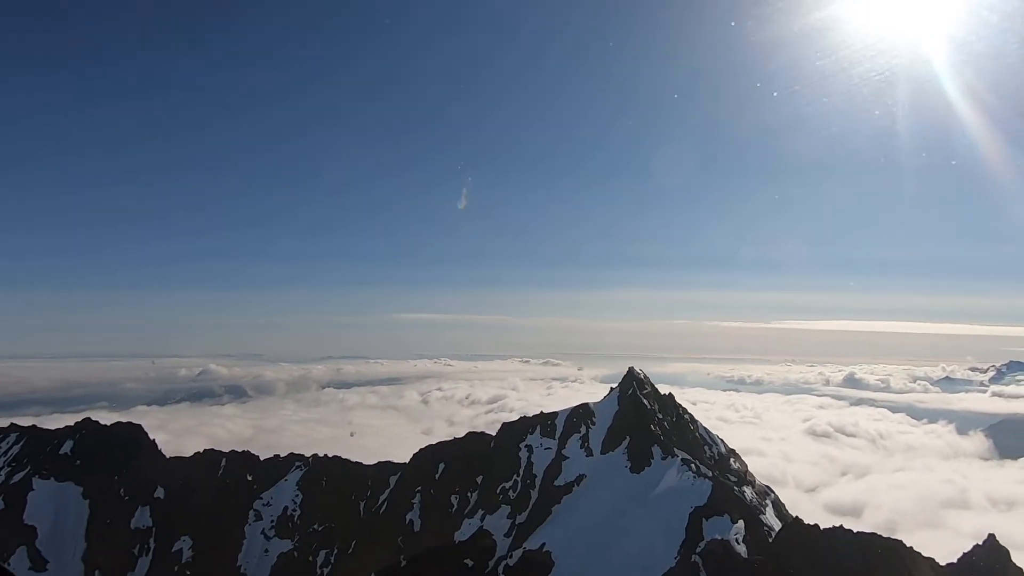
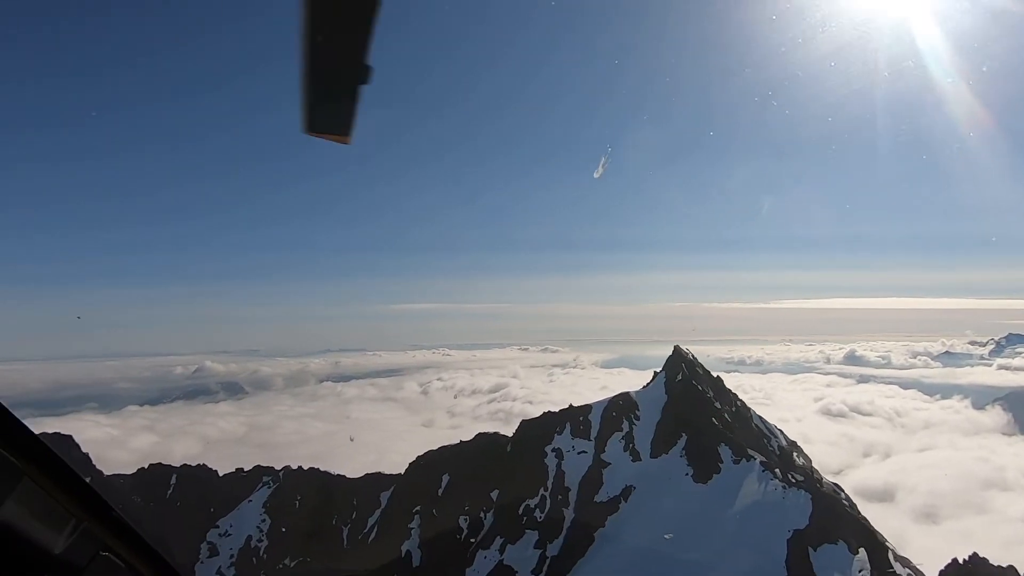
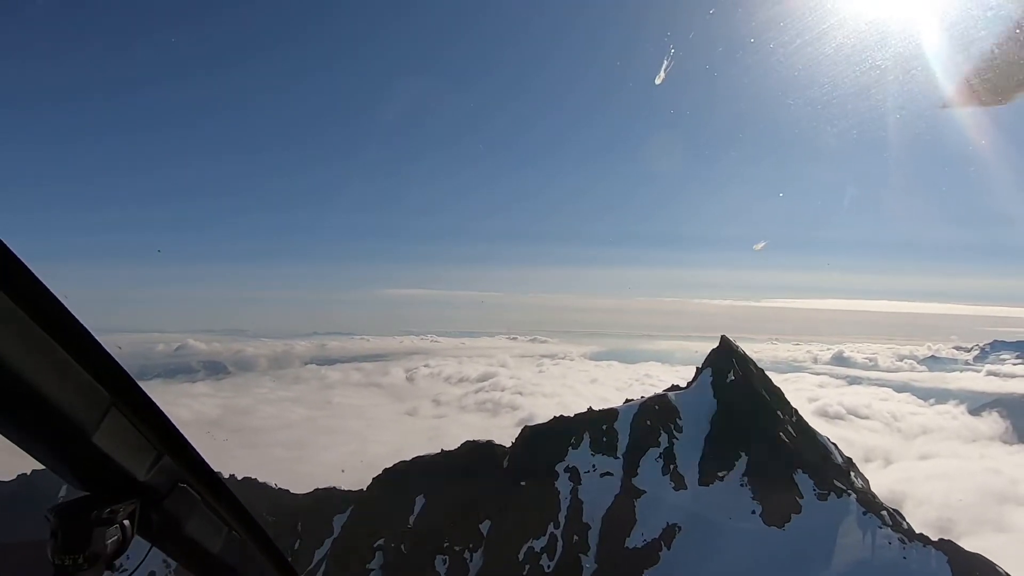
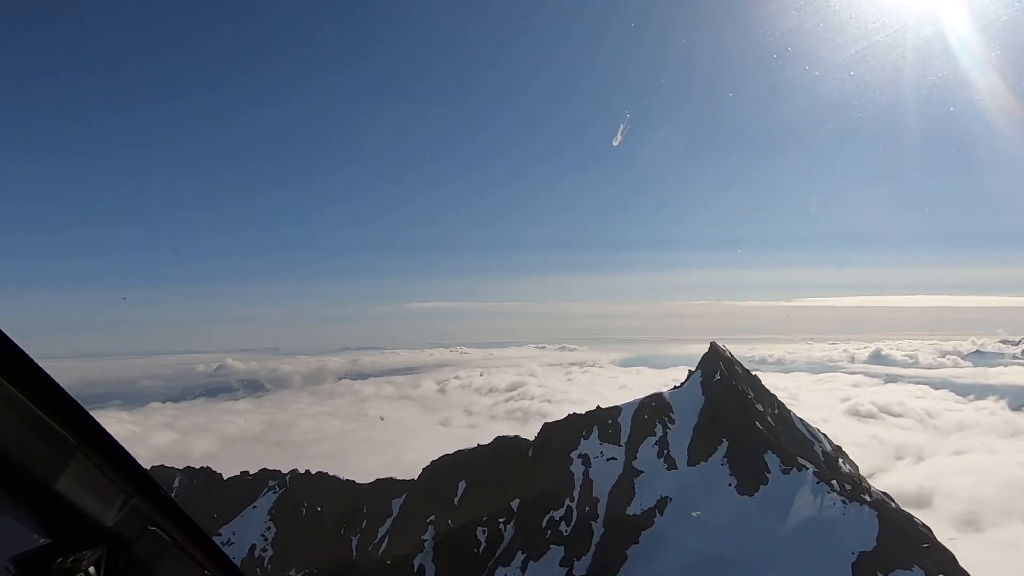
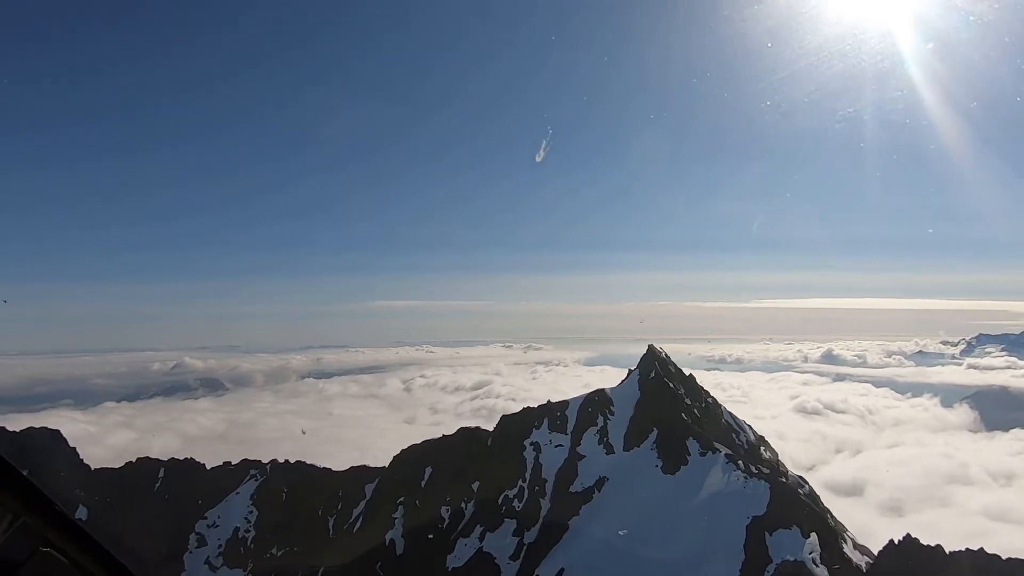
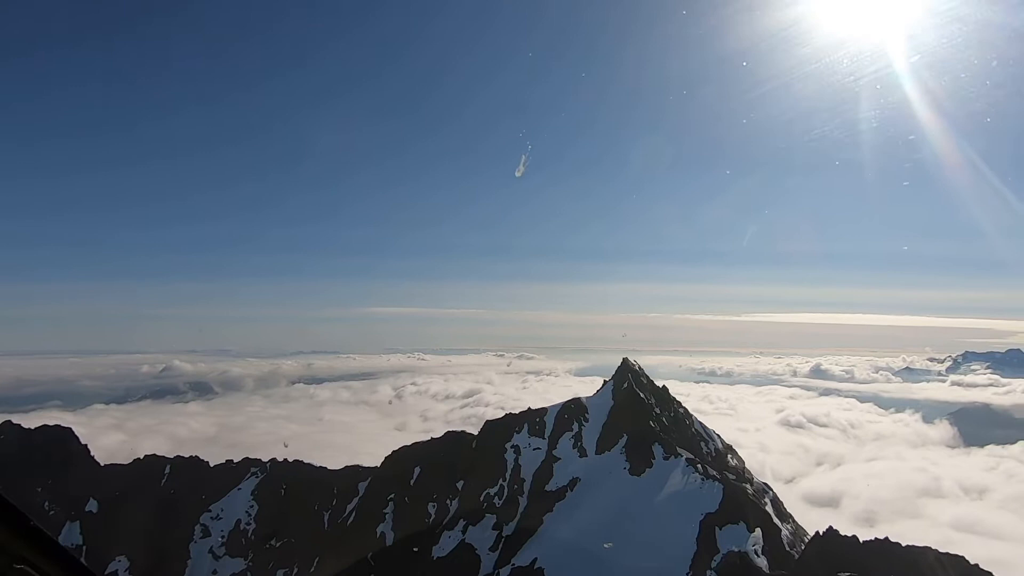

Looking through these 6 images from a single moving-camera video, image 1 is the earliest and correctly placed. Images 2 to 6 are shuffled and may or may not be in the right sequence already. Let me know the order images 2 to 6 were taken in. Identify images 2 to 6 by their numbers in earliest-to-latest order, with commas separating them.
6, 5, 2, 4, 3
